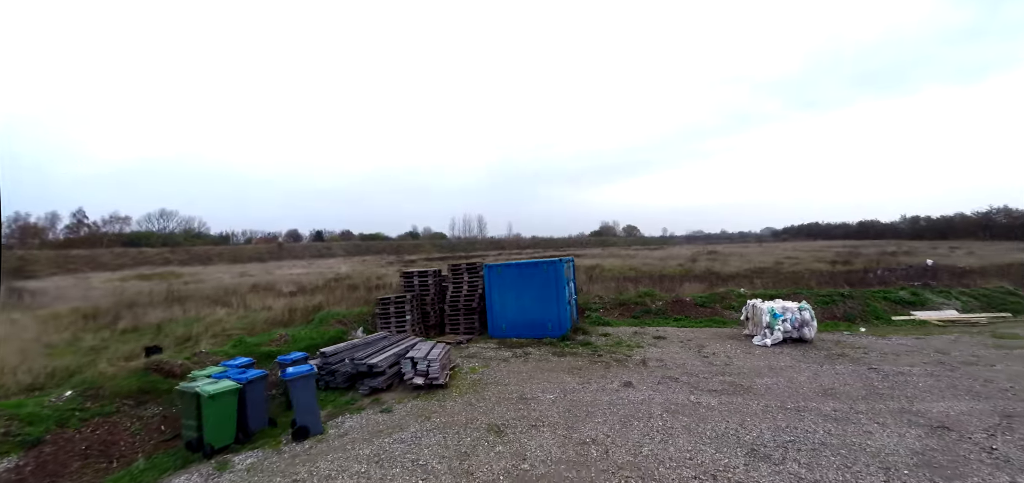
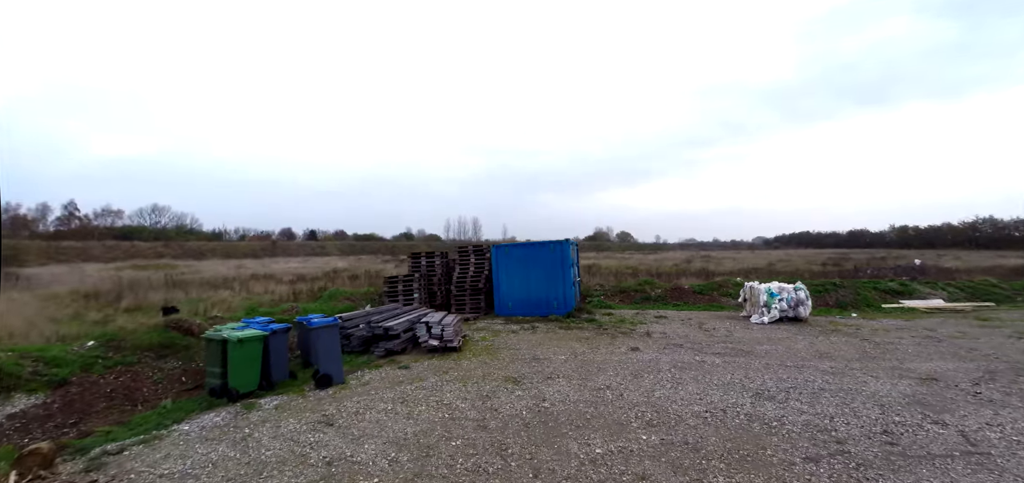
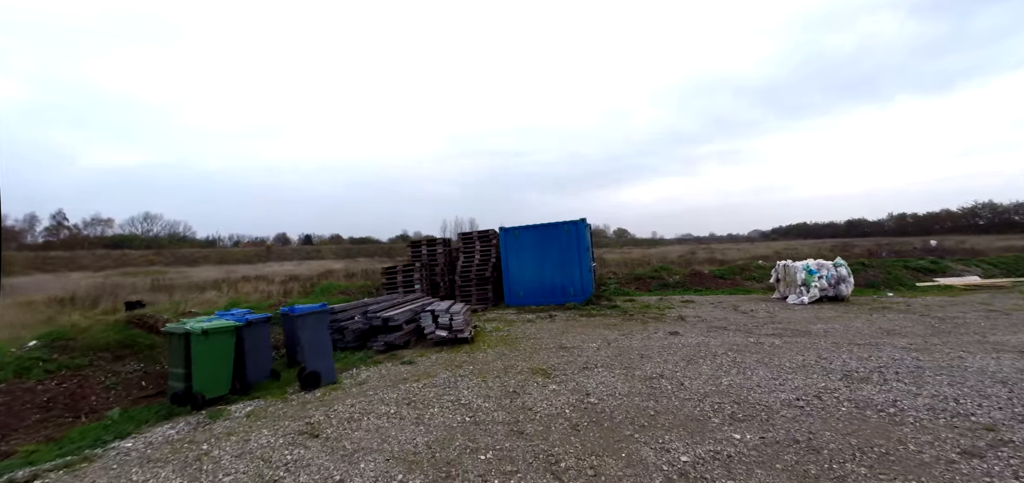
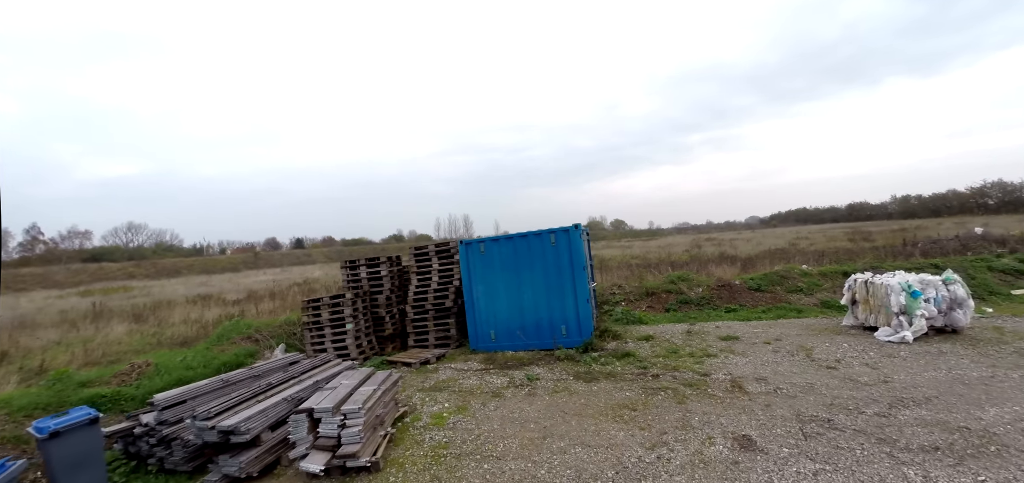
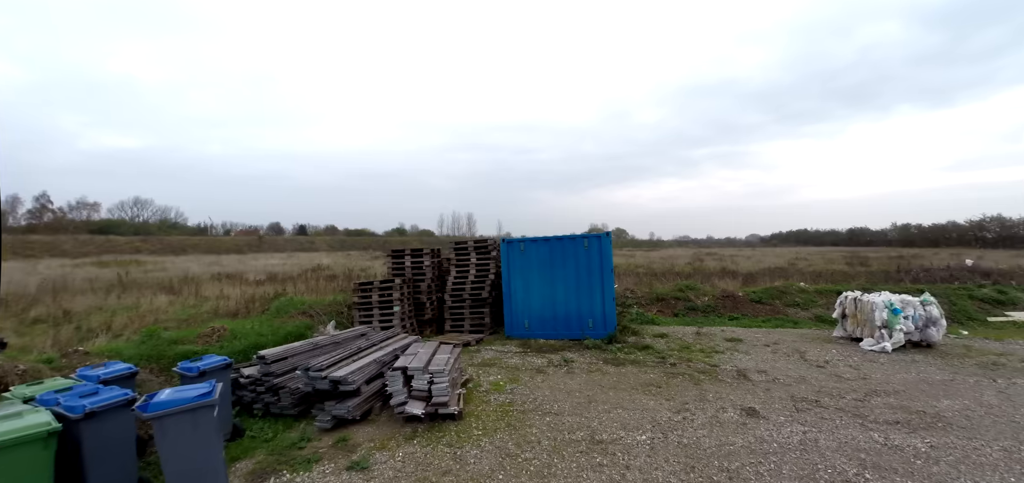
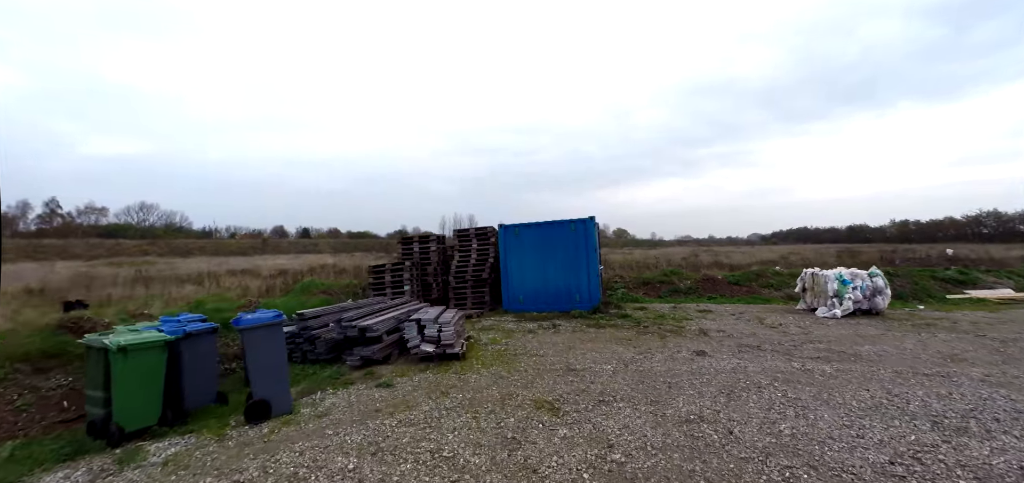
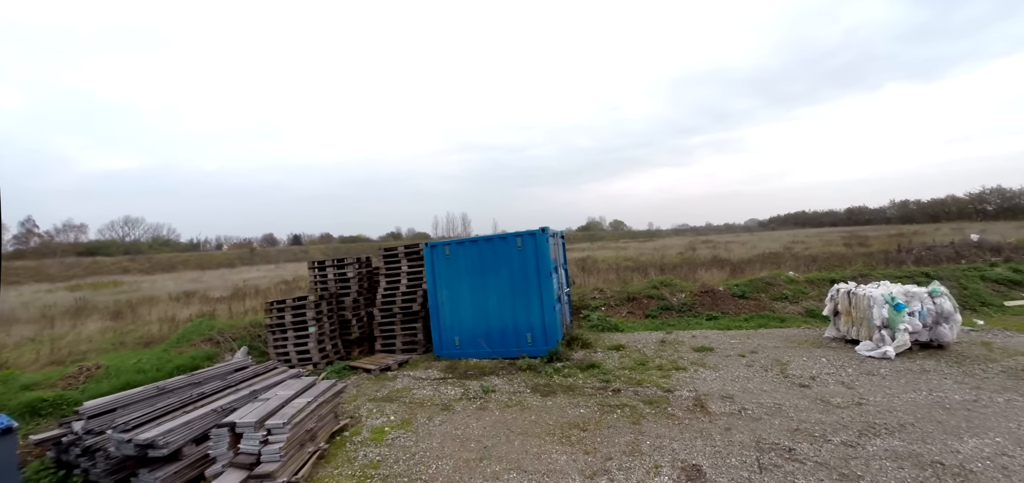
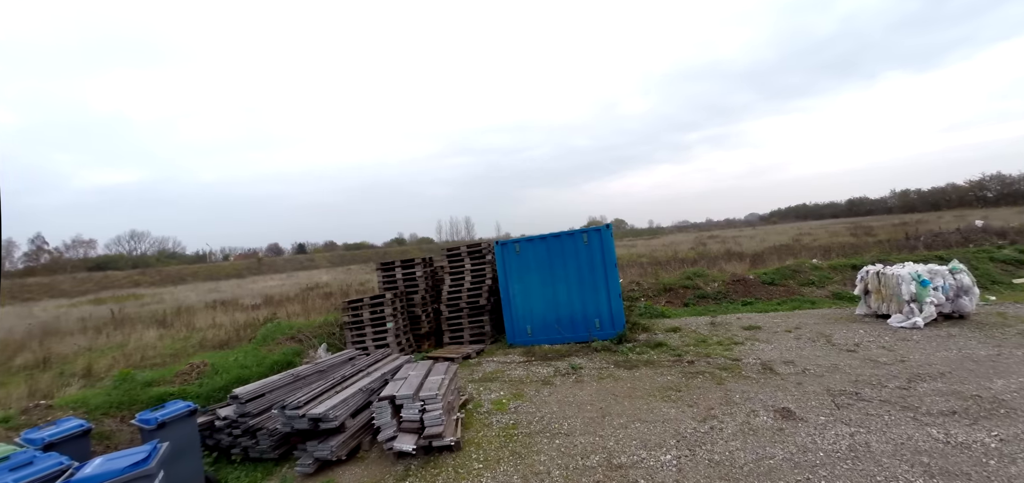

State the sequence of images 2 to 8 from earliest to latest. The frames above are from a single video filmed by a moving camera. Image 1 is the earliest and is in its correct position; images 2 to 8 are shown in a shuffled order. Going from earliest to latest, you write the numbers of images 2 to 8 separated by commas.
2, 3, 6, 5, 8, 4, 7
